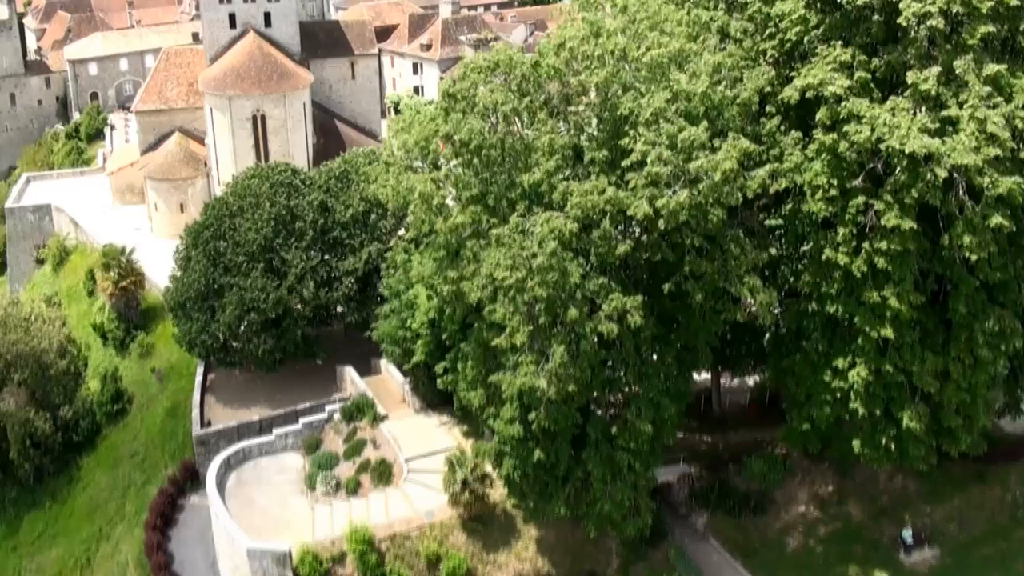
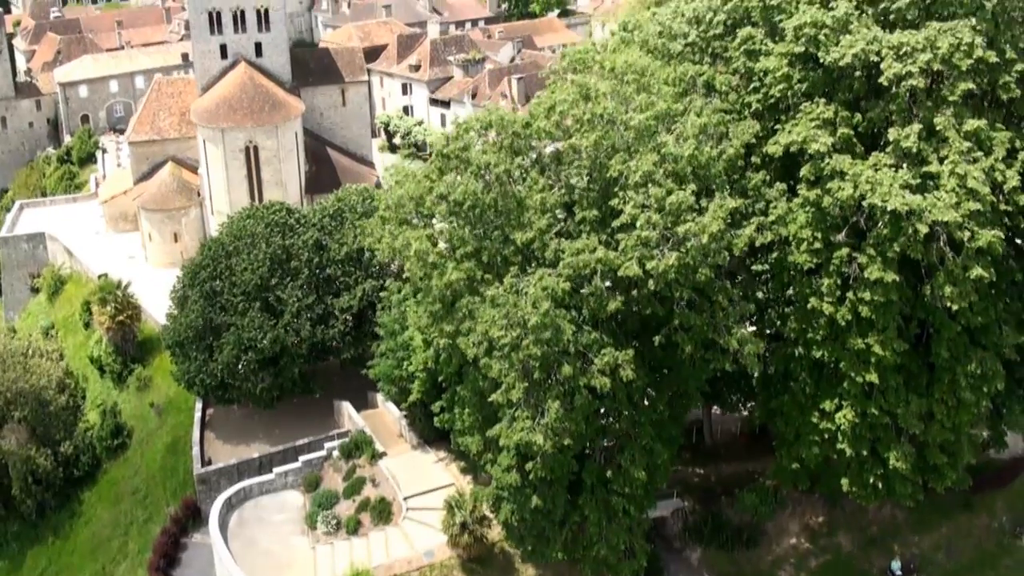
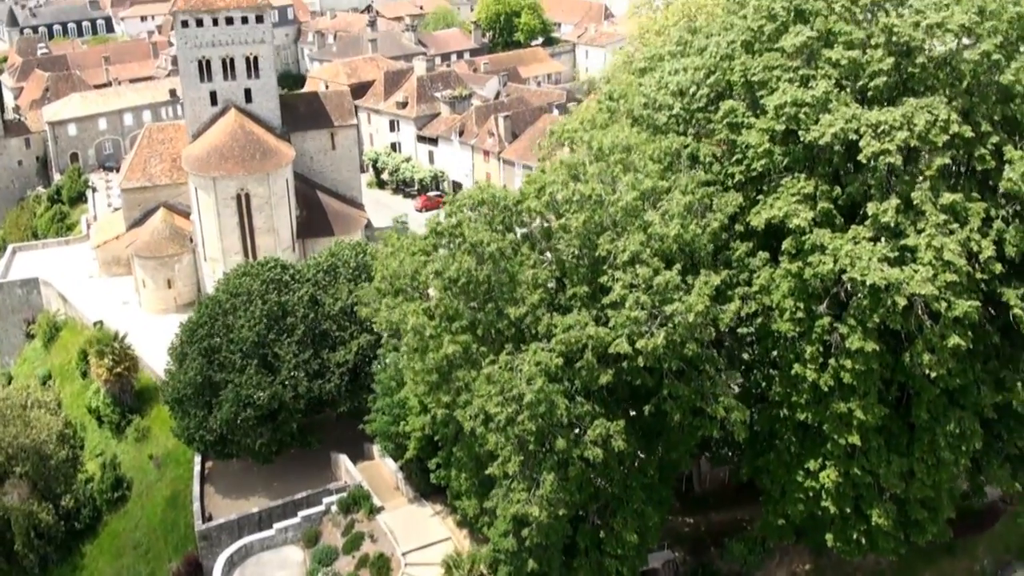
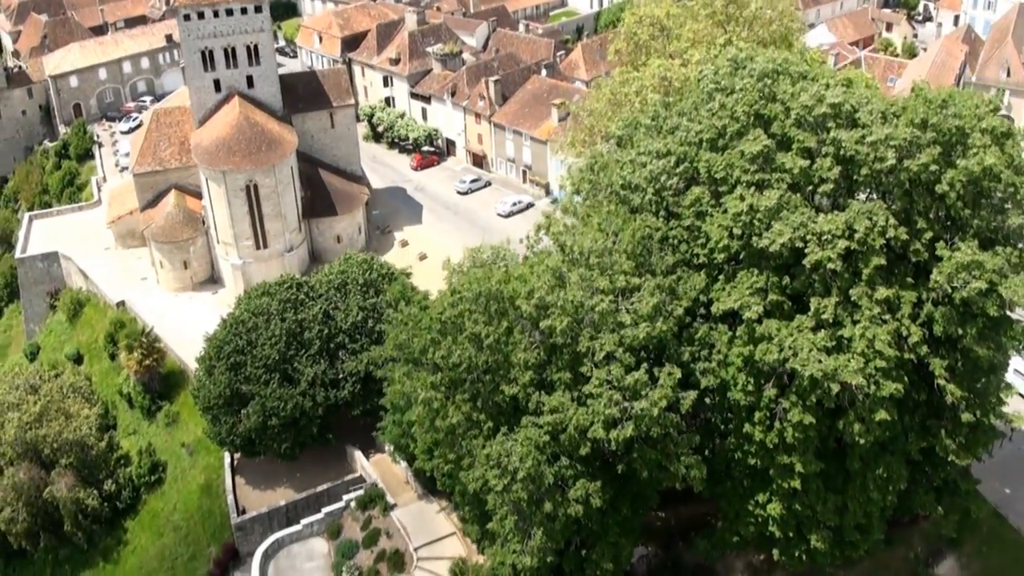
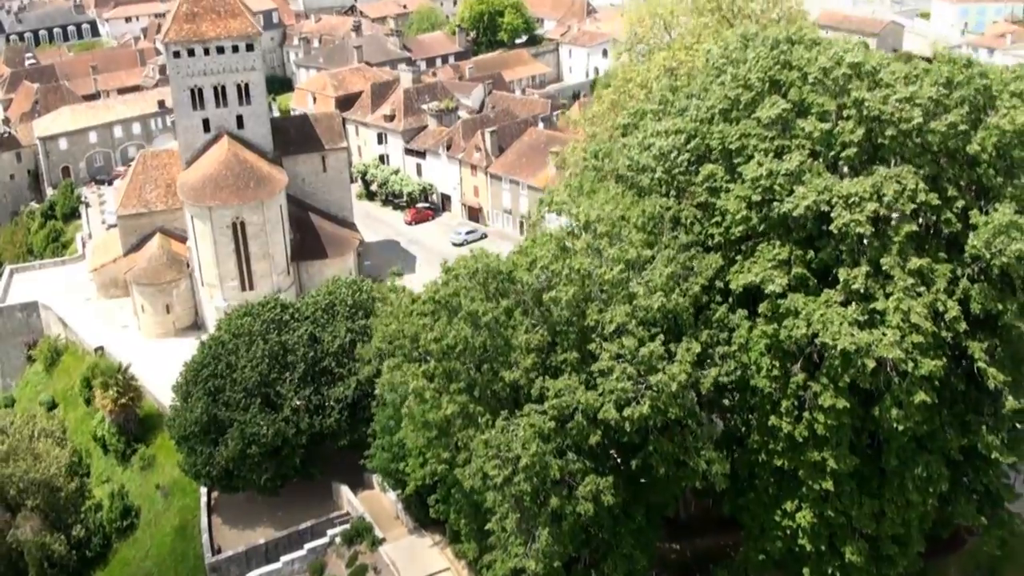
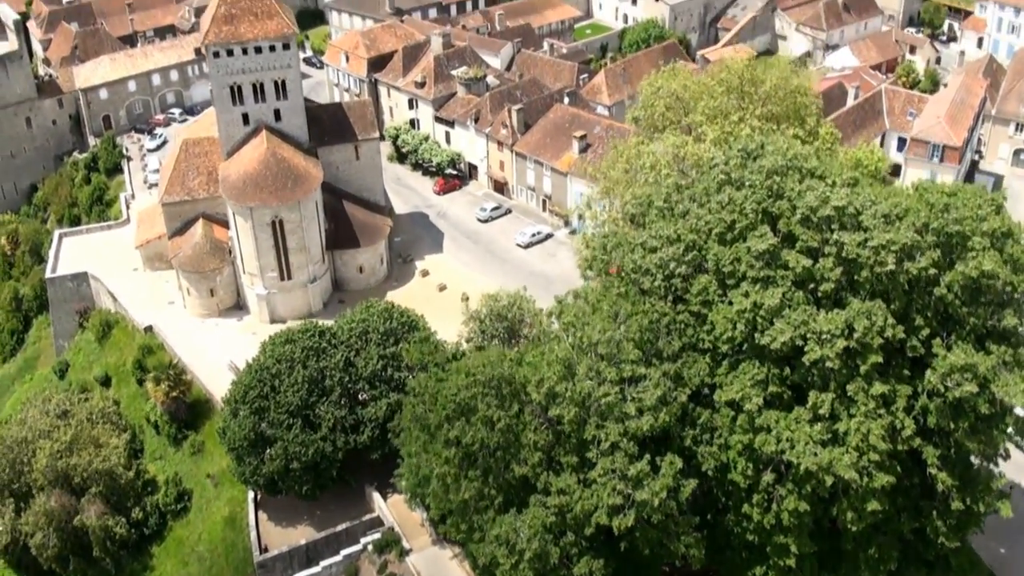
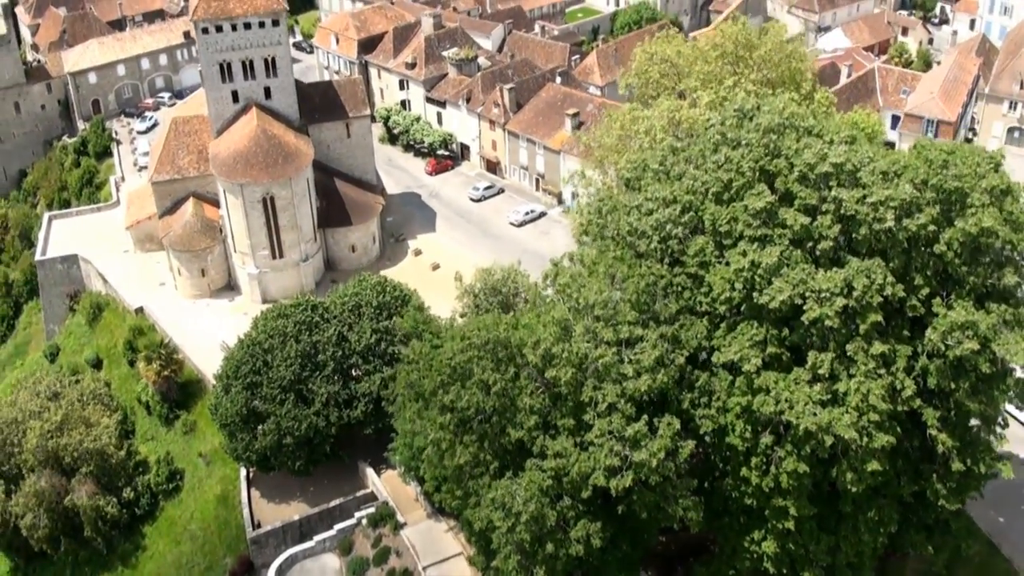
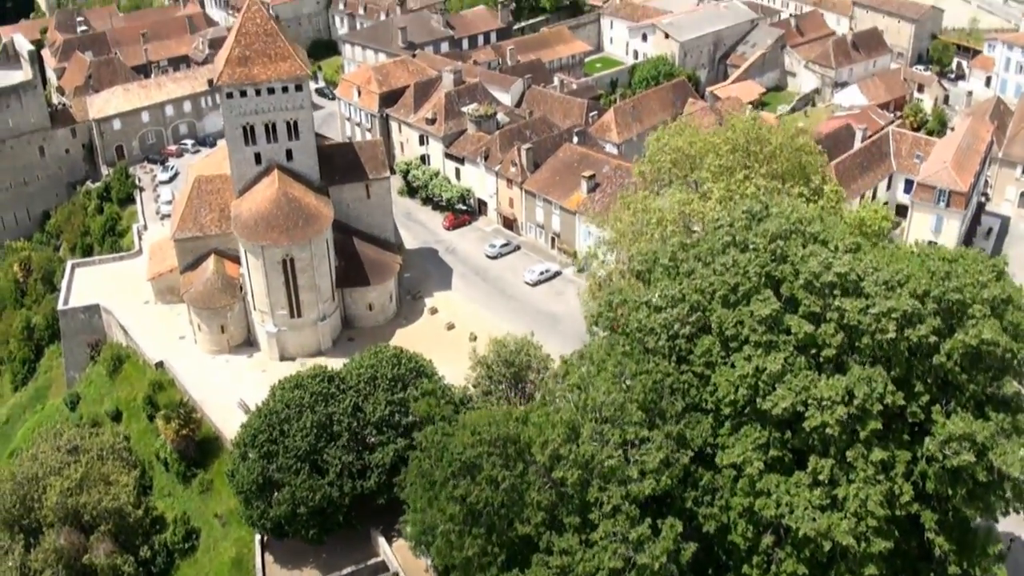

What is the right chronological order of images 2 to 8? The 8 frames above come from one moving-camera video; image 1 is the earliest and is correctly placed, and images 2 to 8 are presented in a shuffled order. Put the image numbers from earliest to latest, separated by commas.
2, 3, 5, 4, 7, 6, 8
